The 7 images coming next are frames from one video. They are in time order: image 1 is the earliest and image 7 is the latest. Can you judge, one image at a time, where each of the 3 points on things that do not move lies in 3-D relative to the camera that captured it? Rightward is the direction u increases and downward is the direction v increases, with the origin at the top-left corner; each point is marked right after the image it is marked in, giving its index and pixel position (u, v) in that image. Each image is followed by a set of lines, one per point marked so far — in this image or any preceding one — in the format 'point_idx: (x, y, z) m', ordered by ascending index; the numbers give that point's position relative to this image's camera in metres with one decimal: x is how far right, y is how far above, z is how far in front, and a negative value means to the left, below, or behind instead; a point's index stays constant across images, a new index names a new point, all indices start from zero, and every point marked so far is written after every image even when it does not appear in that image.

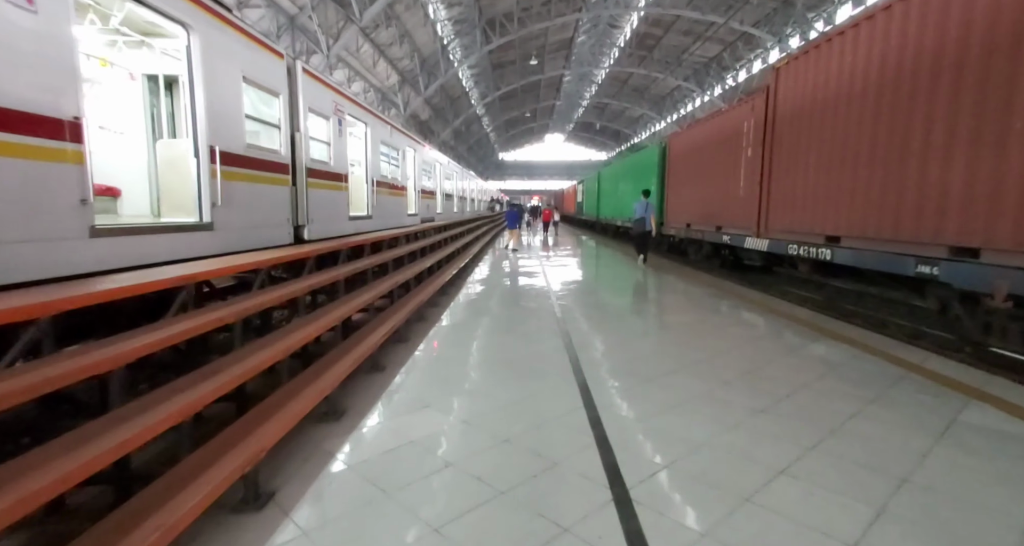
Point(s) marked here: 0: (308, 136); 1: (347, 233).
0: (-2.2, +1.5, +4.9) m
1: (-2.2, +0.5, +6.1) m
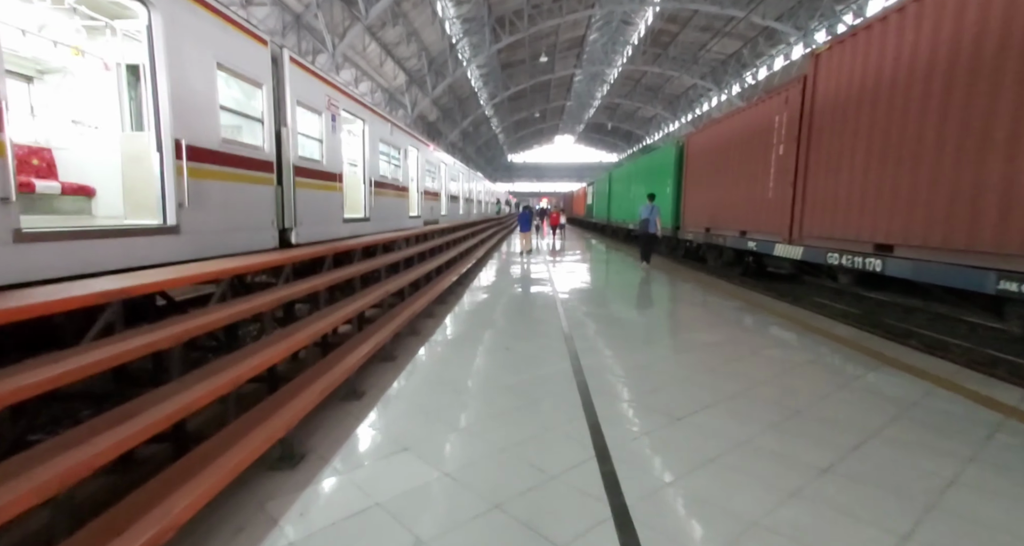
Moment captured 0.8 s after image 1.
0: (-2.1, +1.4, +4.5) m
1: (-2.2, +0.5, +5.7) m
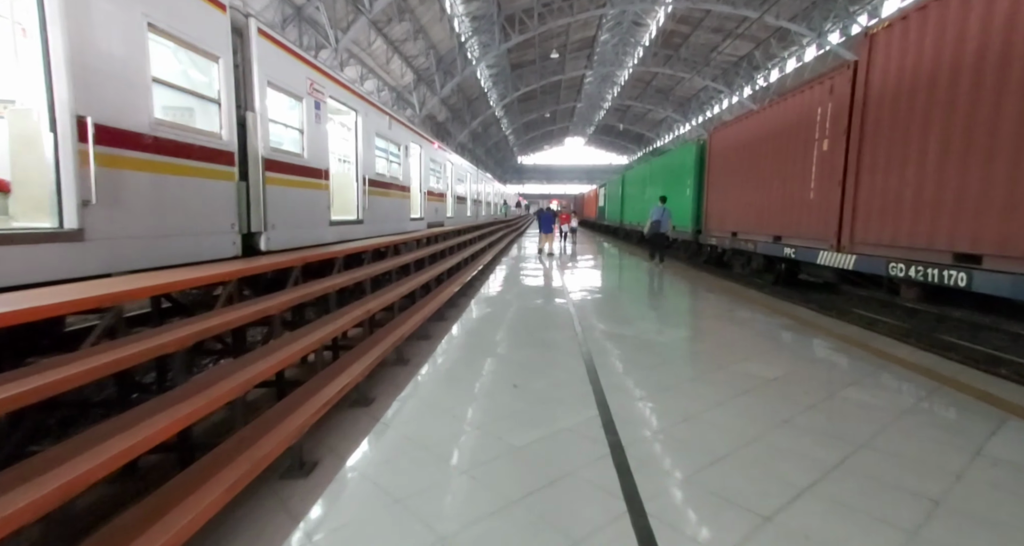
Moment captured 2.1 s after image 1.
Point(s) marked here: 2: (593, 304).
0: (-2.0, +1.3, +3.8) m
1: (-2.1, +0.4, +5.0) m
2: (+1.3, -0.5, +7.6) m
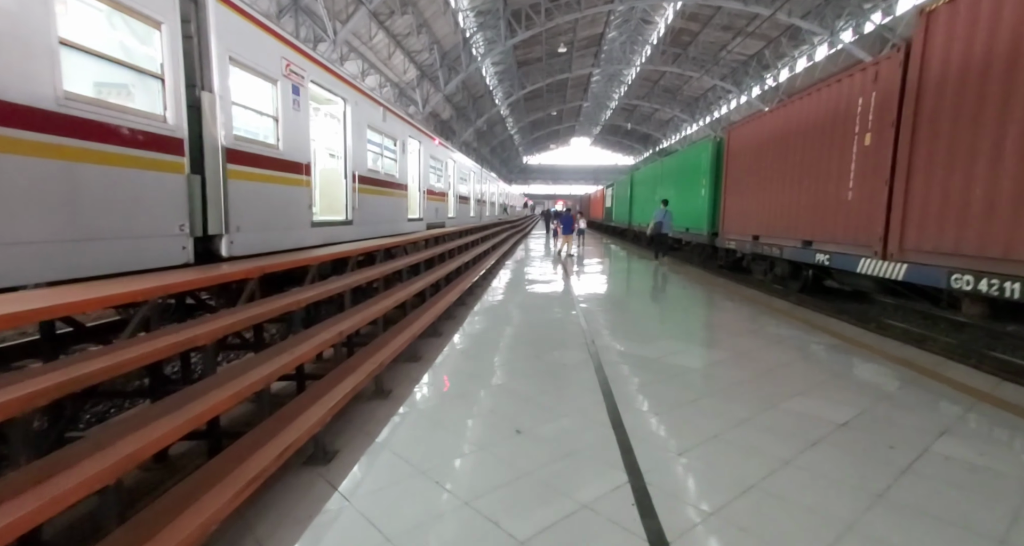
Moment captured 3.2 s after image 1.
0: (-2.0, +1.2, +3.2) m
1: (-2.0, +0.3, +4.5) m
2: (+1.4, -0.6, +7.0) m
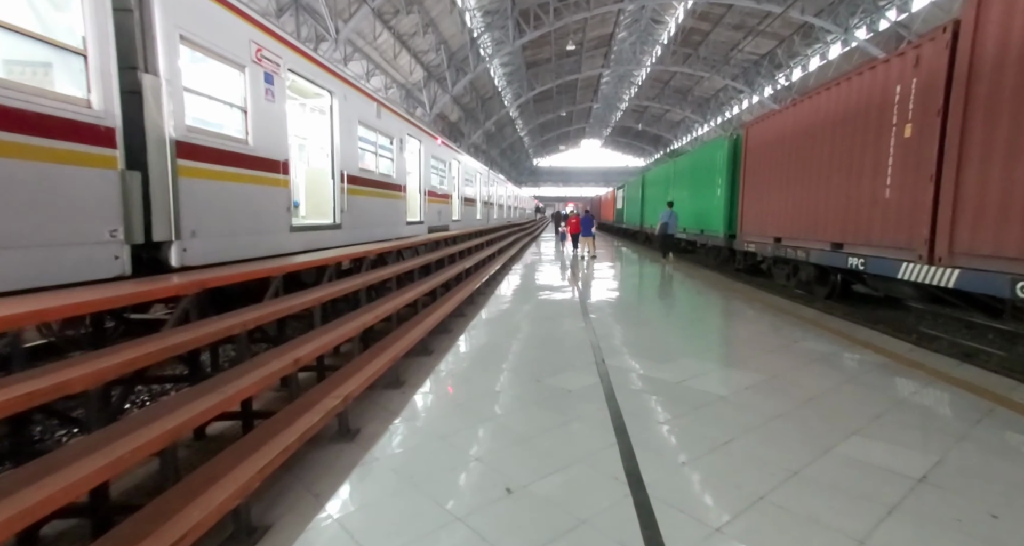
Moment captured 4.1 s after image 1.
0: (-2.0, +1.1, +2.8) m
1: (-2.0, +0.2, +4.0) m
2: (+1.5, -0.7, +6.5) m
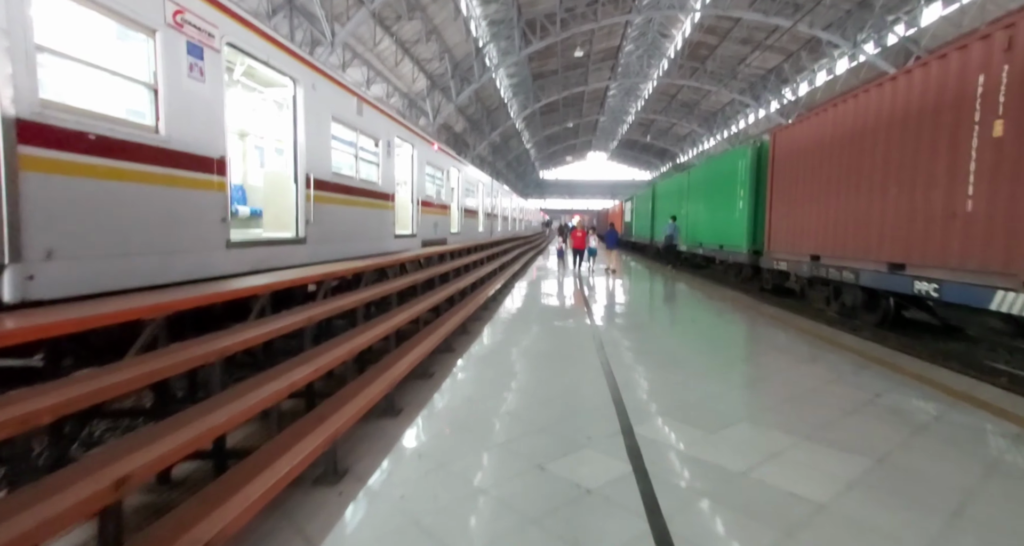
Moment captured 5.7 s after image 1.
0: (-2.0, +1.0, +1.9) m
1: (-2.0, 0.0, +3.2) m
2: (+1.5, -1.0, +5.5) m
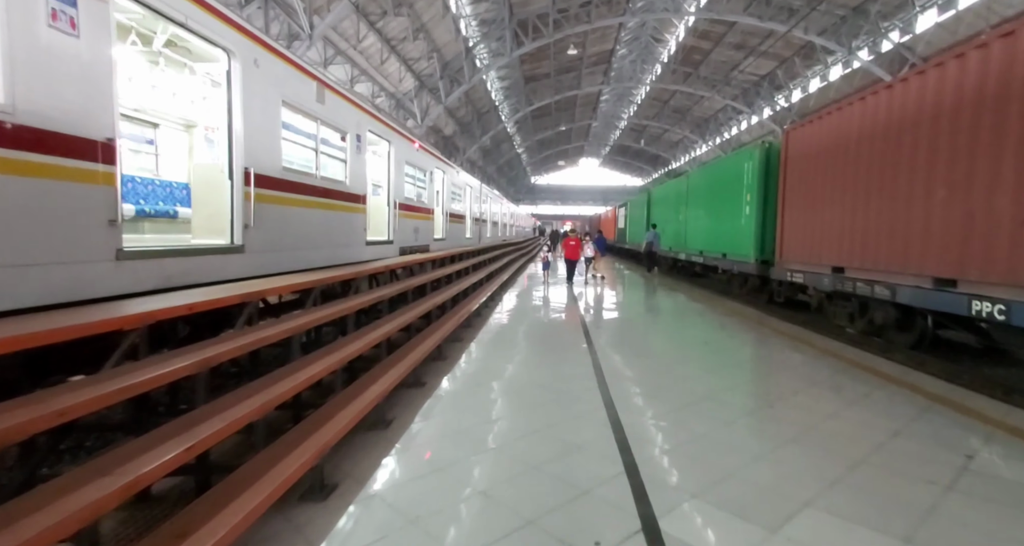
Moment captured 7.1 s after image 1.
0: (-2.1, +0.9, +1.2) m
1: (-2.1, -0.1, +2.4) m
2: (+1.3, -1.1, +4.8) m
